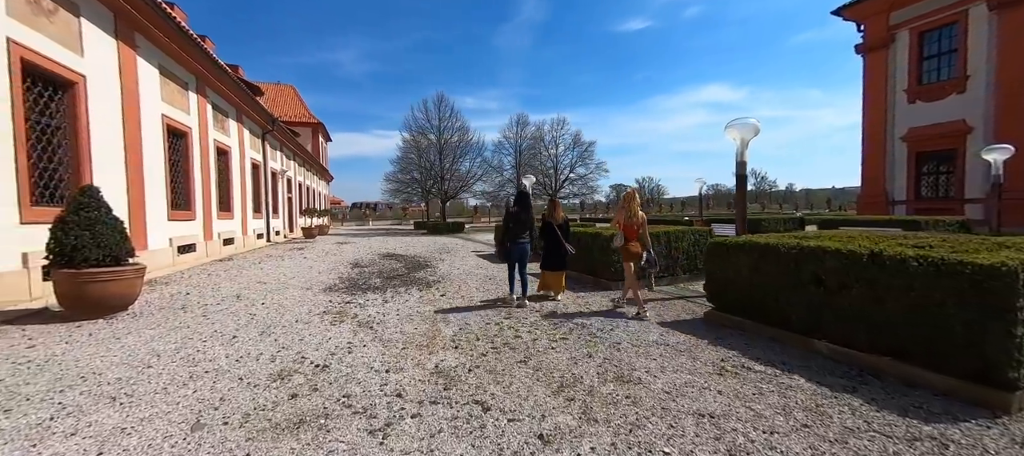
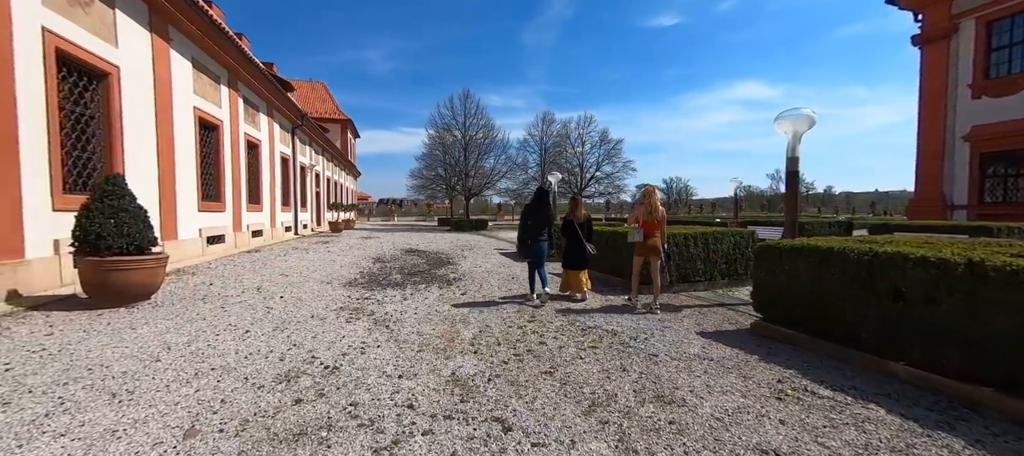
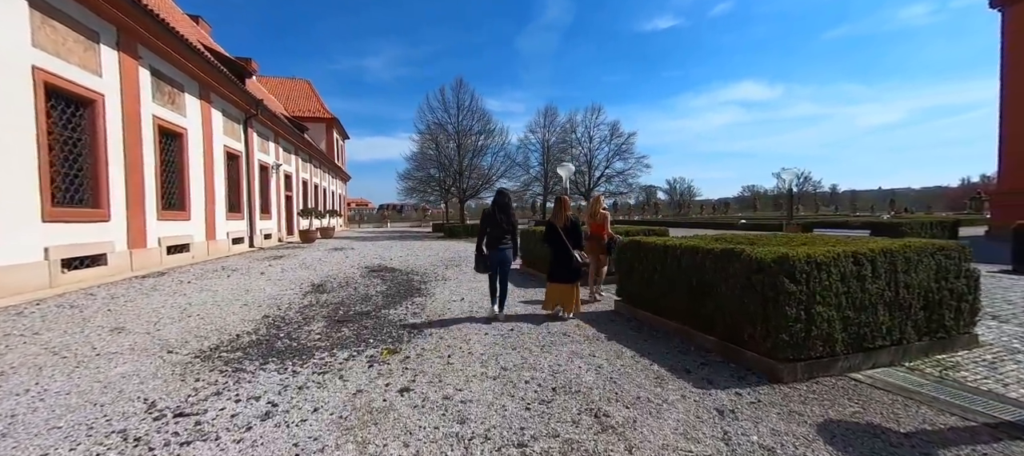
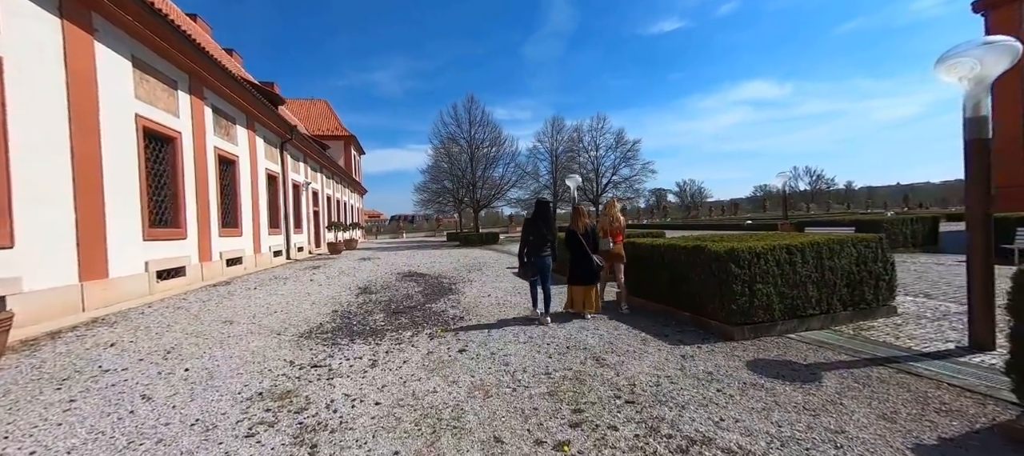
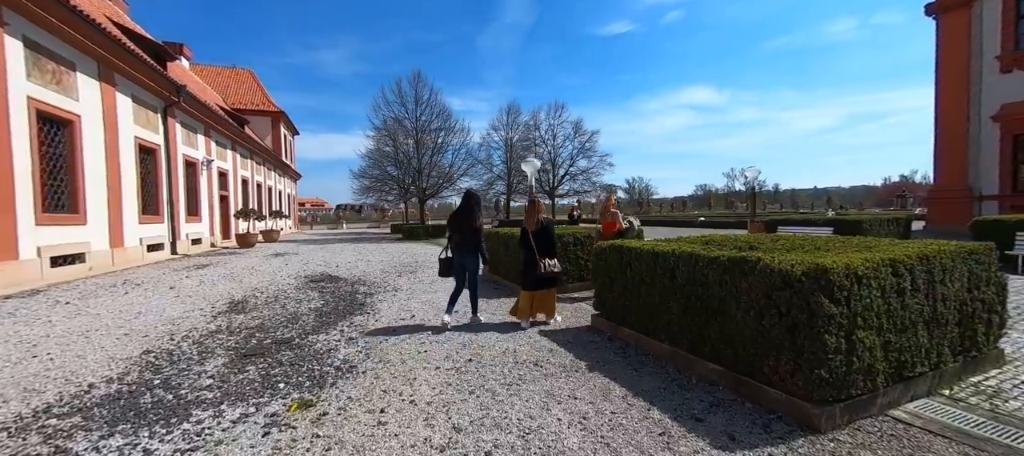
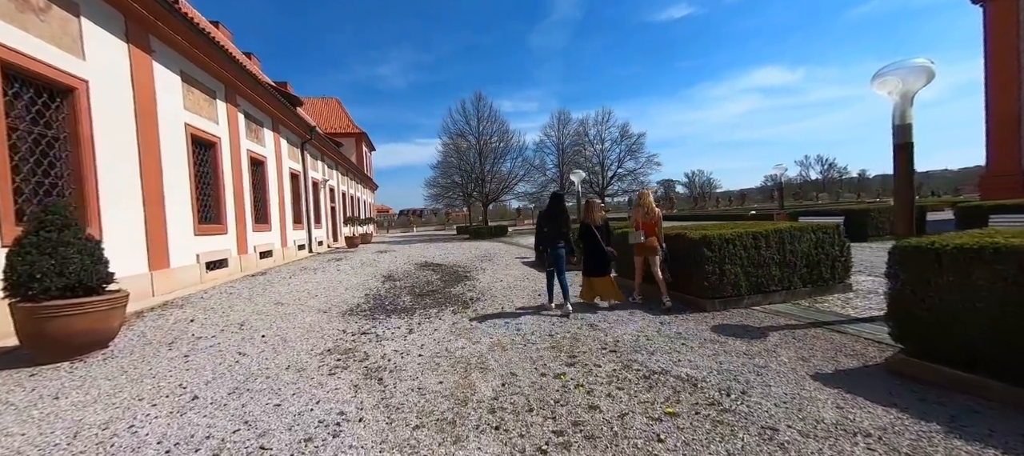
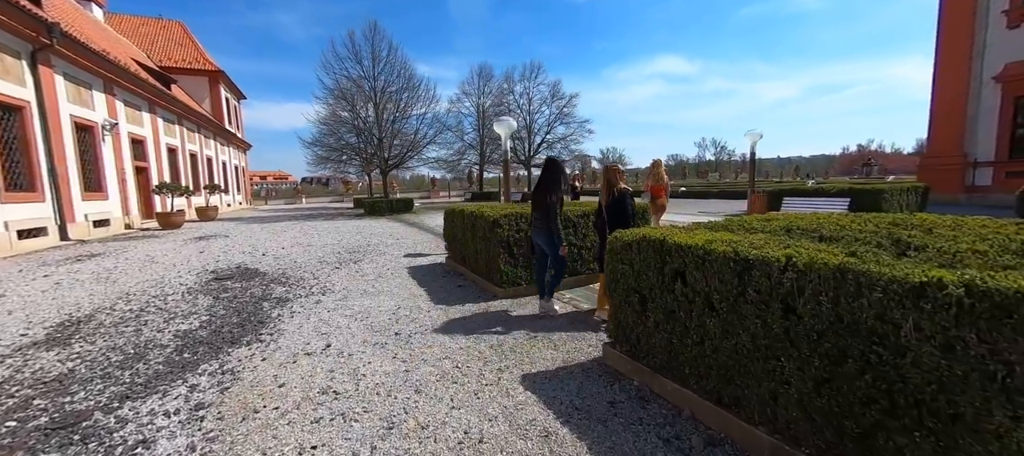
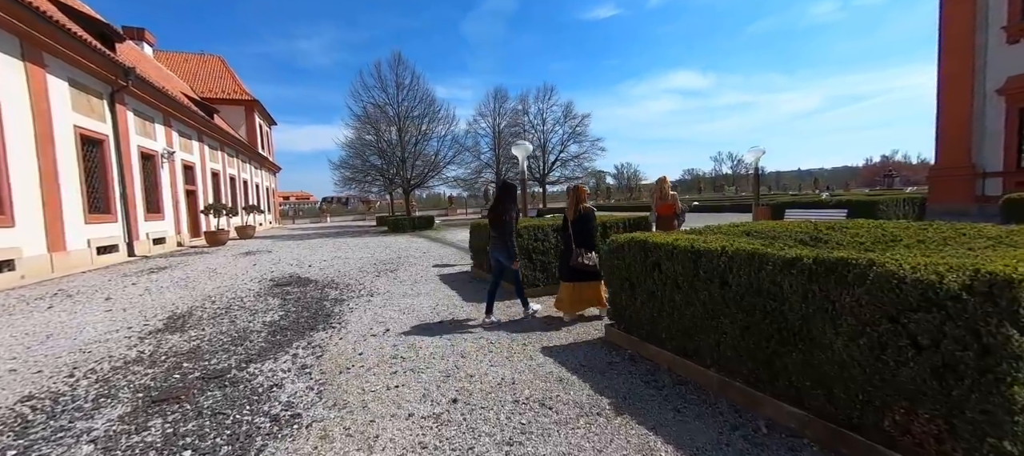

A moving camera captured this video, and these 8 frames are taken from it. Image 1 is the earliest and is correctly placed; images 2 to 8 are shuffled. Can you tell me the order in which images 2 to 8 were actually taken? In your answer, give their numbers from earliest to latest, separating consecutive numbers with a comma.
2, 6, 4, 3, 5, 8, 7
